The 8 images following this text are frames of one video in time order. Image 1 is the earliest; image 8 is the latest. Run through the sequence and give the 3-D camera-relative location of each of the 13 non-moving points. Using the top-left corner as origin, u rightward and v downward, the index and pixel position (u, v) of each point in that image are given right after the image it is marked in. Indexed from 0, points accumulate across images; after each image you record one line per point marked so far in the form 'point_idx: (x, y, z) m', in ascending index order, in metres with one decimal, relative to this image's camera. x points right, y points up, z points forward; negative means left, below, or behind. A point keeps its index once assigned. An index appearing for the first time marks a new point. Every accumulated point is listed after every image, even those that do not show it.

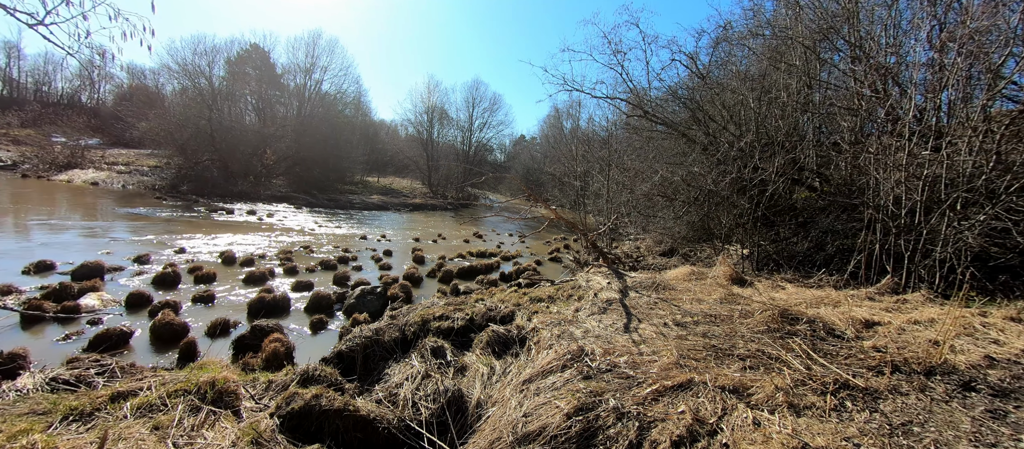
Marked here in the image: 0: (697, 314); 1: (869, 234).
0: (+2.0, -1.0, +3.9) m
1: (+5.8, -0.1, +5.8) m
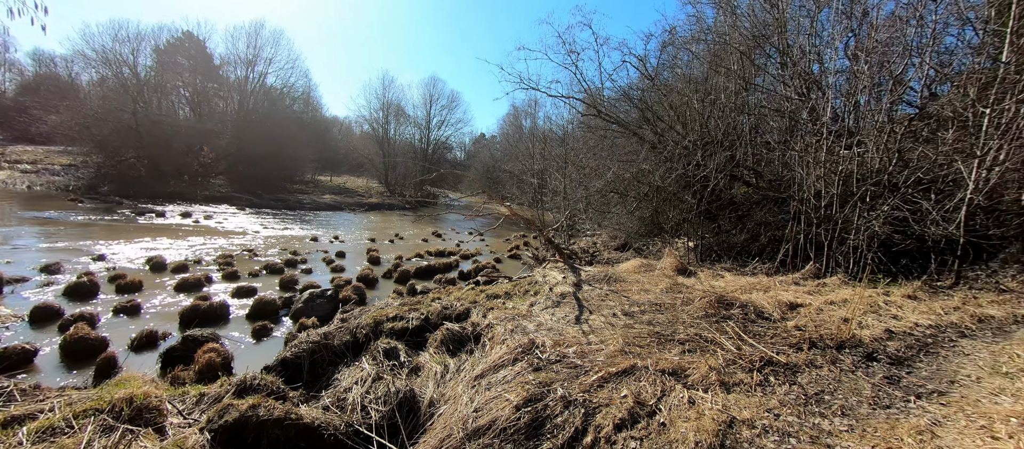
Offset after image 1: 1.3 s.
0: (+1.5, -0.9, +4.1) m
1: (+5.1, 0.0, +6.4) m
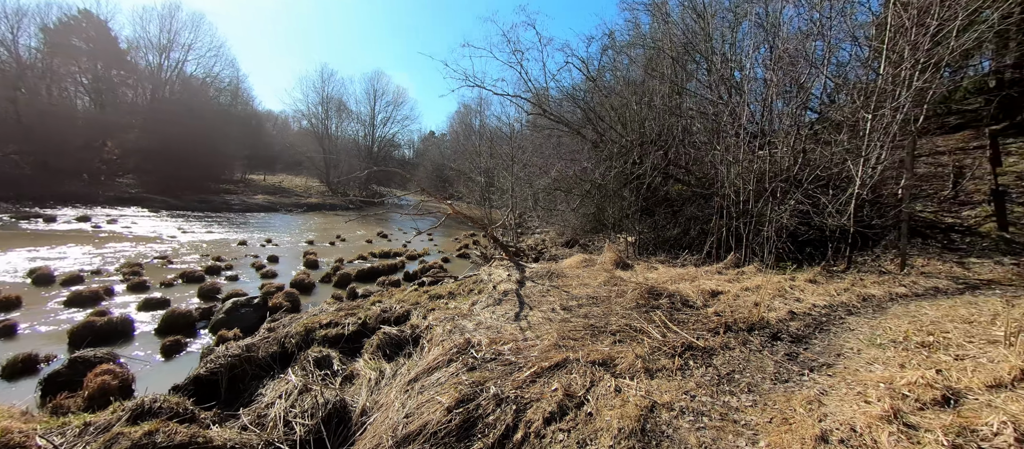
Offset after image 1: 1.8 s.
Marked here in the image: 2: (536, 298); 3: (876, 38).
0: (+0.8, -0.9, +4.2) m
1: (+4.0, +0.1, +6.9) m
2: (+0.3, -0.9, +4.4) m
3: (+5.8, +3.0, +5.7) m
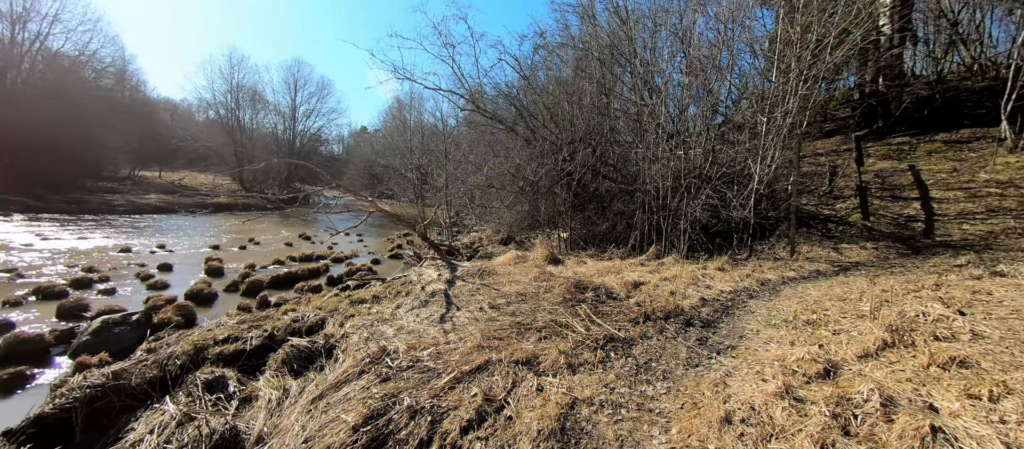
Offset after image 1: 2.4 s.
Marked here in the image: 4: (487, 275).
0: (0.0, -0.8, +4.1) m
1: (+2.7, +0.2, +7.3) m
2: (-0.6, -0.9, +4.2) m
3: (+4.6, +3.1, +6.3) m
4: (-0.4, -0.7, +5.2) m
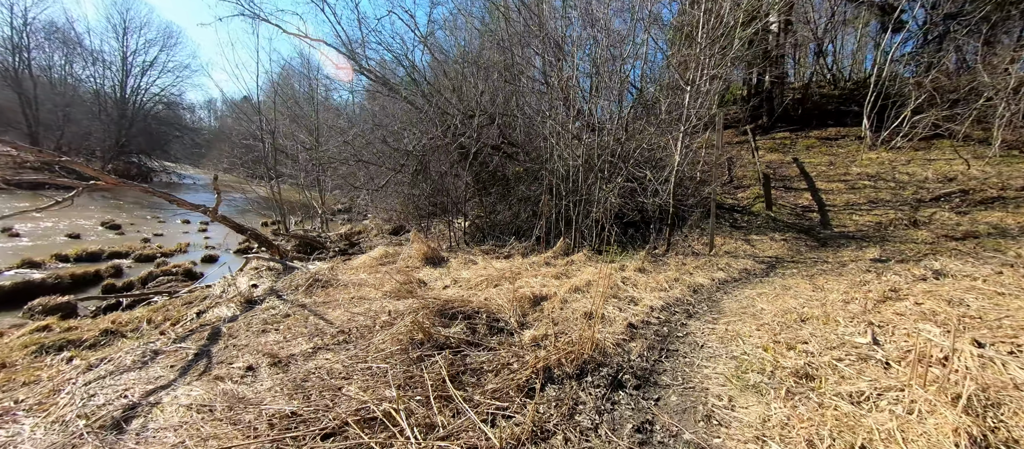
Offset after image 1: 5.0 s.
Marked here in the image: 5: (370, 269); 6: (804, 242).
0: (-1.2, -0.7, +2.4) m
1: (+0.7, +0.4, +6.1) m
2: (-1.8, -0.8, +2.4) m
3: (+2.7, +3.3, +5.5) m
4: (-1.8, -0.6, +3.4) m
5: (-1.6, -0.5, +4.0) m
6: (+4.2, -0.2, +5.1) m
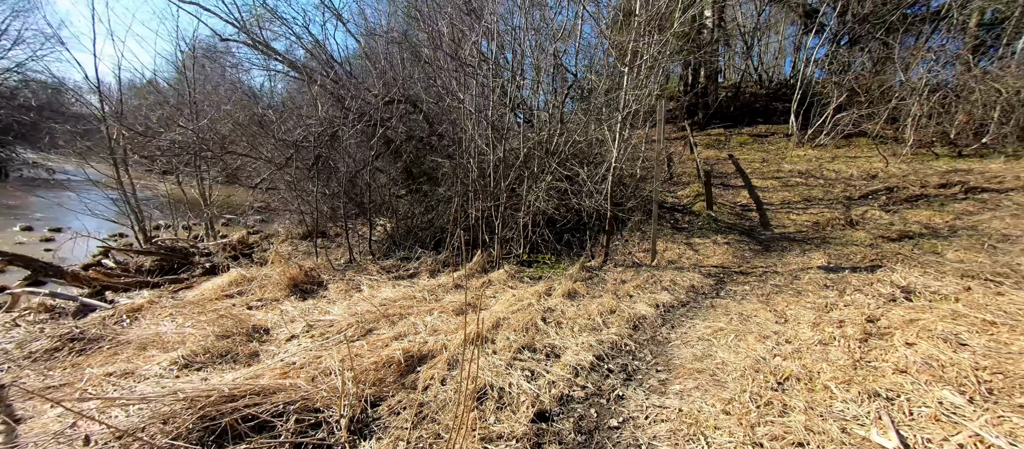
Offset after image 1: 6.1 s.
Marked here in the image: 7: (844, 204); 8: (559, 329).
0: (-1.9, -0.9, +1.2) m
1: (-0.6, +0.4, +5.2) m
2: (-2.4, -0.9, +1.2) m
3: (+1.5, +3.2, +4.8) m
4: (-2.6, -0.8, +2.2) m
5: (-2.5, -0.6, +2.8) m
6: (+3.1, -0.3, +4.7) m
7: (+5.3, +0.3, +5.6) m
8: (+0.3, -0.7, +2.3) m
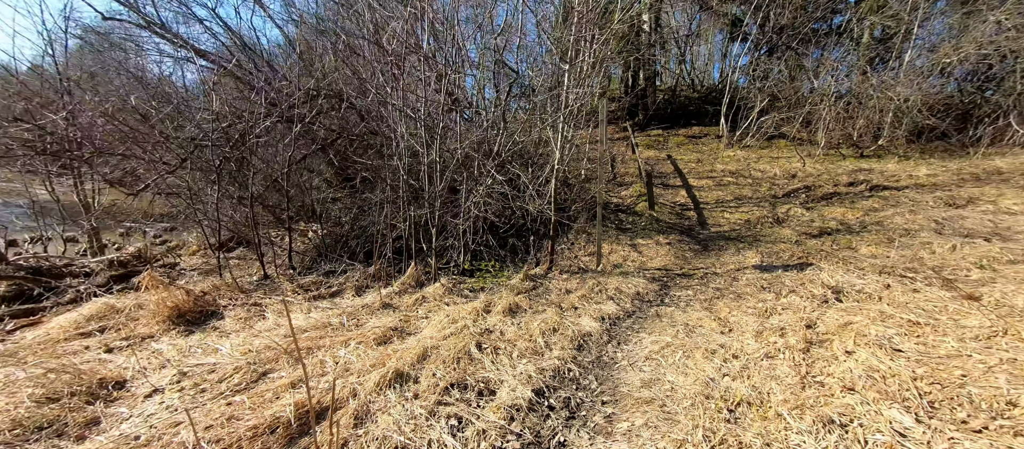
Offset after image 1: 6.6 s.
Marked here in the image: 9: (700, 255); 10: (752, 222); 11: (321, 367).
0: (-2.1, -1.0, +0.6) m
1: (-1.4, +0.3, +4.8) m
2: (-2.6, -1.1, +0.5) m
3: (+0.7, +3.2, +4.7) m
4: (-3.0, -0.9, +1.5) m
5: (-2.9, -0.8, +2.1) m
6: (+2.3, -0.3, +4.7) m
7: (+4.3, +0.4, +6.0) m
8: (-0.1, -0.8, +2.0) m
9: (+2.3, -0.4, +4.4) m
10: (+3.6, 0.0, +5.4) m
11: (-1.1, -0.8, +2.0) m
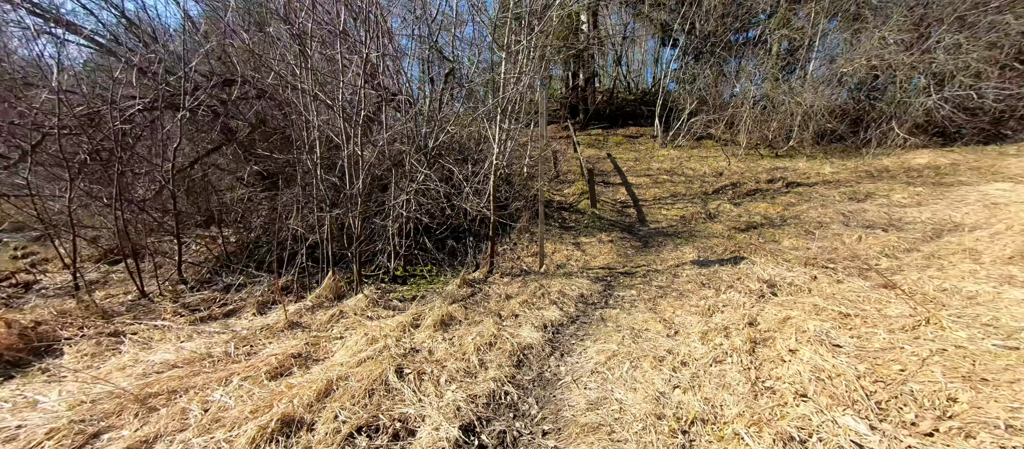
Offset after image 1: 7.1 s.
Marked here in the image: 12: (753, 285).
0: (-2.2, -1.0, 0.0) m
1: (-2.1, +0.2, +4.2) m
2: (-2.7, -1.1, -0.2) m
3: (-0.1, +3.2, +4.4) m
4: (-3.2, -1.0, +0.7) m
5: (-3.2, -0.9, +1.4) m
6: (+1.5, -0.2, +4.7) m
7: (+3.3, +0.5, +6.3) m
8: (-0.5, -0.8, +1.7) m
9: (+1.6, -0.3, +4.3) m
10: (+2.7, +0.1, +5.6) m
11: (-1.4, -0.8, +1.5) m
12: (+1.9, -0.5, +2.7) m
